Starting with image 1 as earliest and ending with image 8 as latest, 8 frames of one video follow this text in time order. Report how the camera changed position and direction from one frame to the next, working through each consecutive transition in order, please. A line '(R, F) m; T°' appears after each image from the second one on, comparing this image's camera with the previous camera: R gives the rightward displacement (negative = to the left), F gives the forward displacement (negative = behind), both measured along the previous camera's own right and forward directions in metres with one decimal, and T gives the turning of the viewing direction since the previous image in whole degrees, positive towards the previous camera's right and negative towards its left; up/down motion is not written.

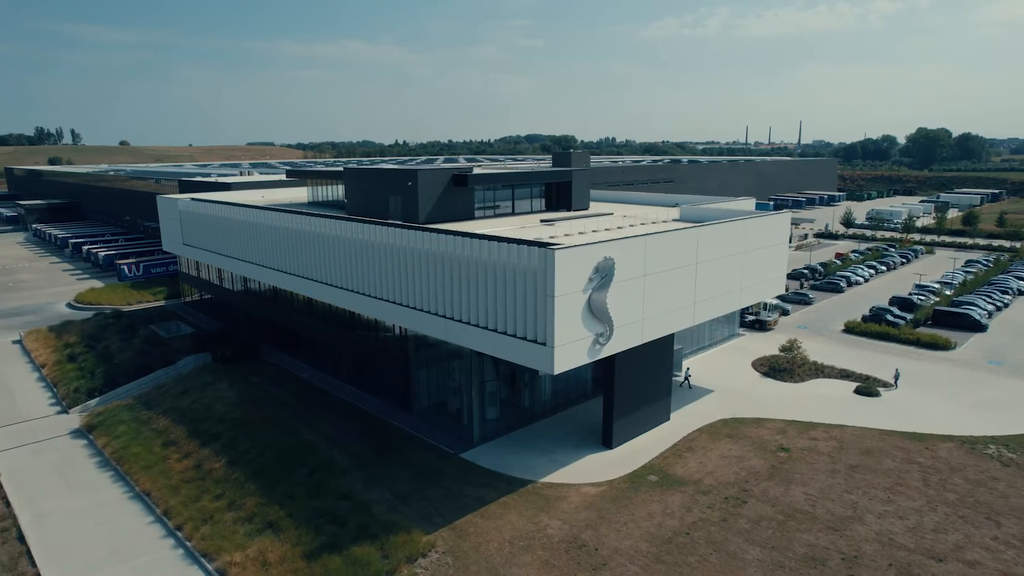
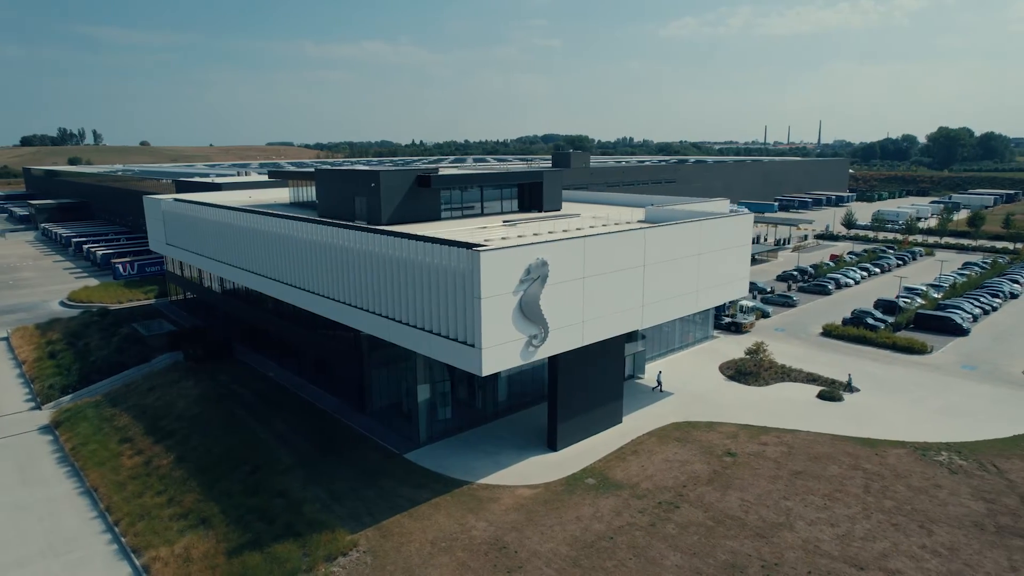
(+2.5, 0.0) m; -2°
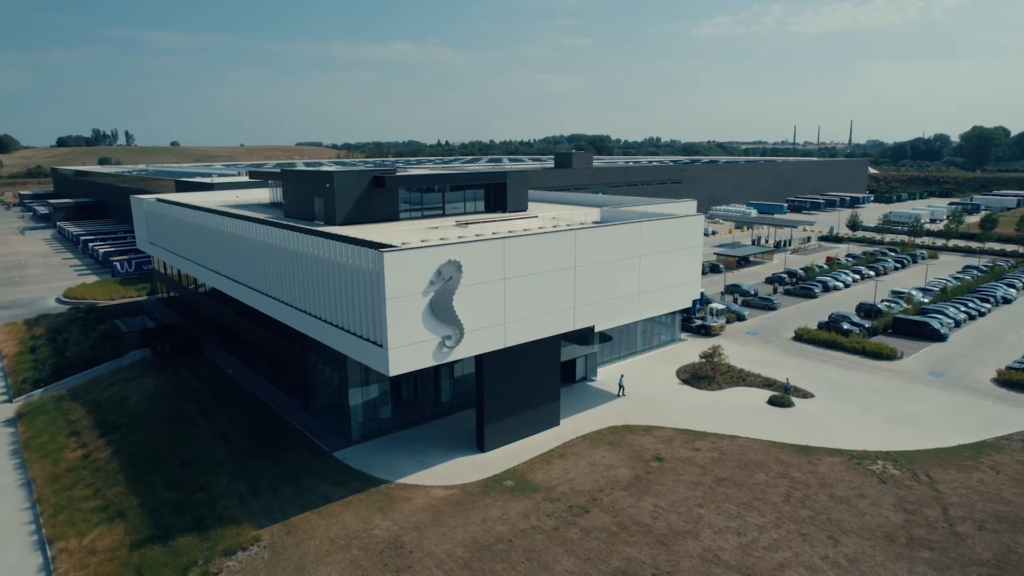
(+3.3, +0.1) m; -3°
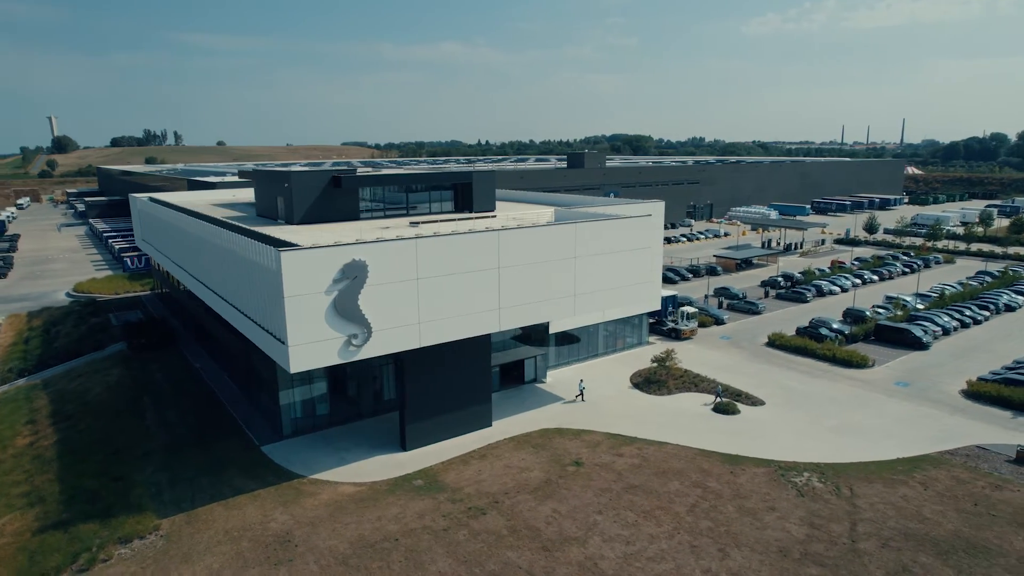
(+4.0, +0.2) m; -4°
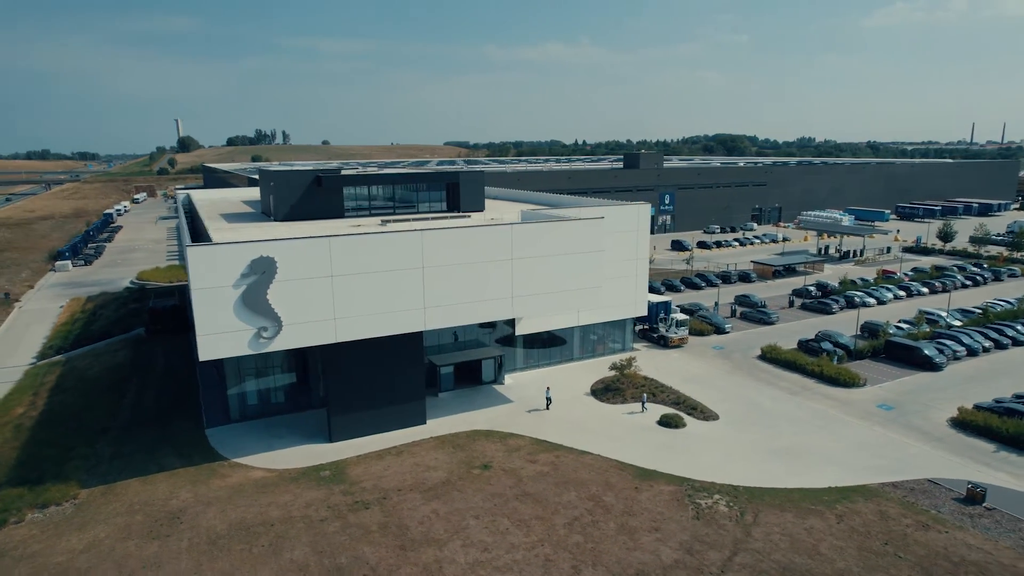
(+5.9, +0.5) m; -9°
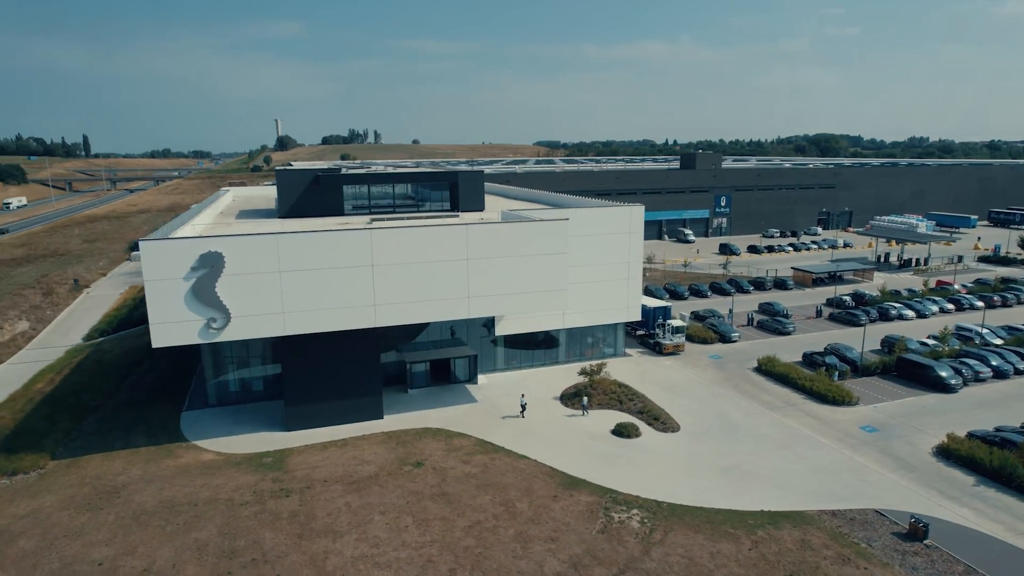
(+4.8, +0.4) m; -8°
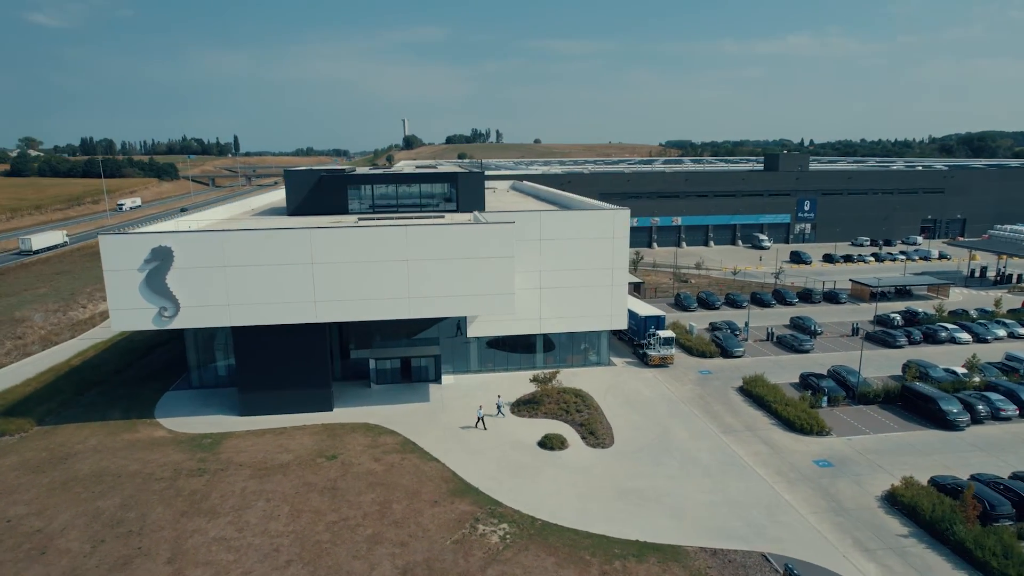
(+6.7, +0.9) m; -11°
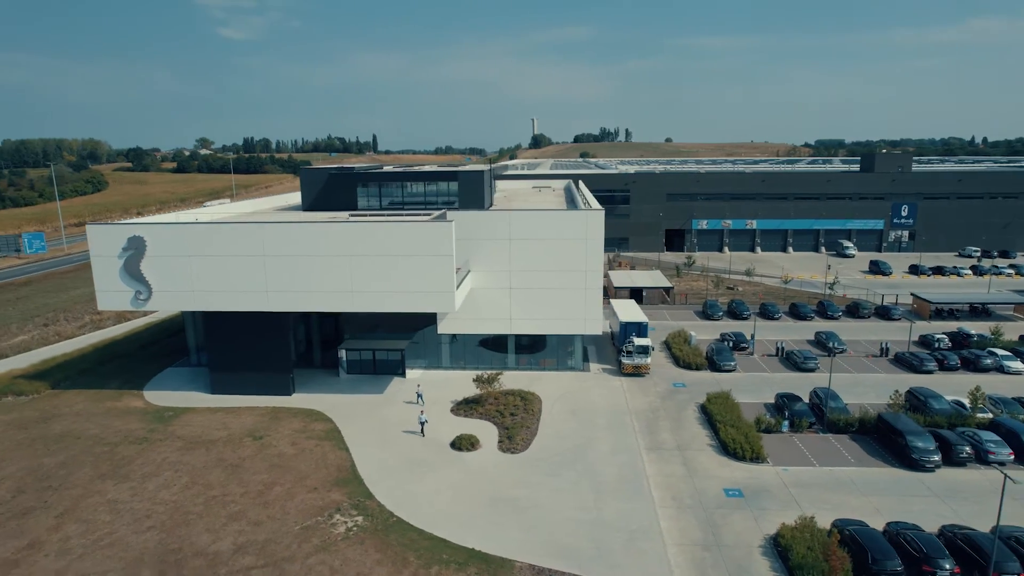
(+7.2, +0.9) m; -12°
